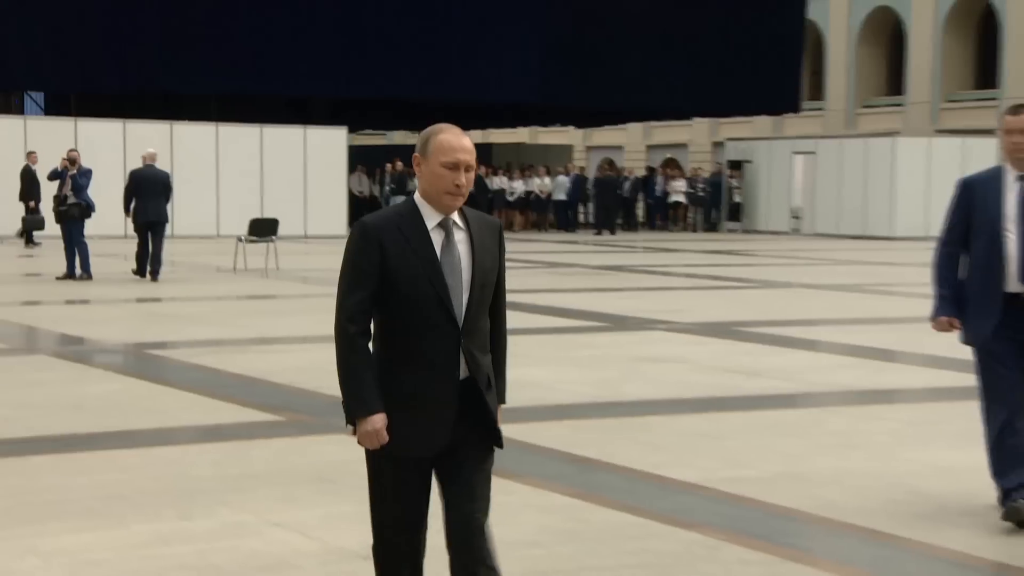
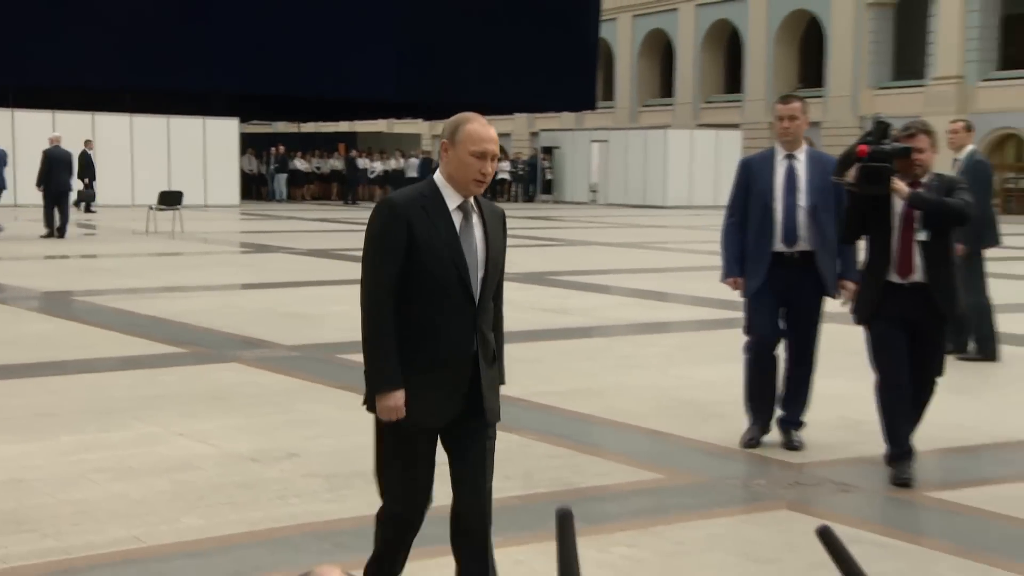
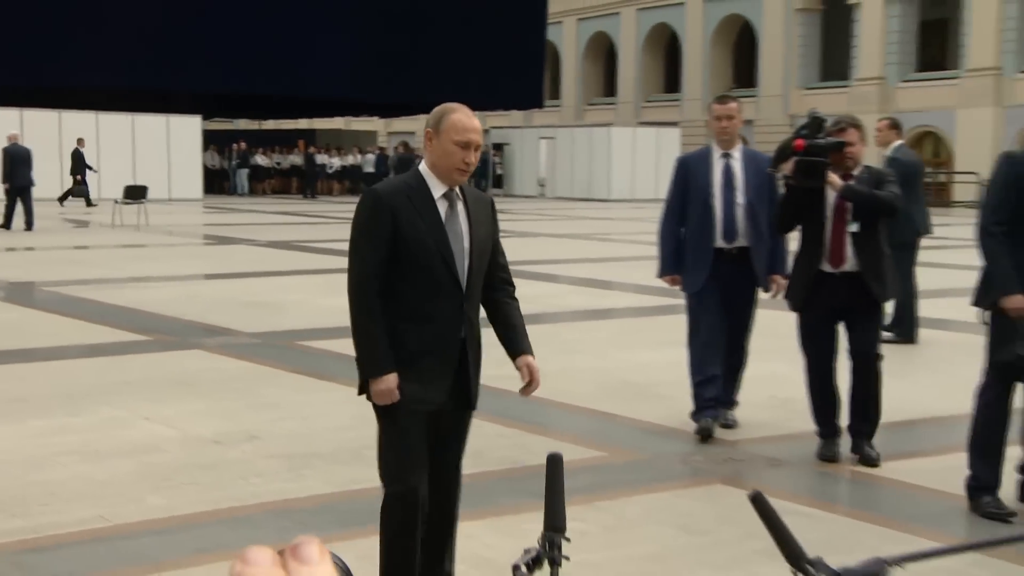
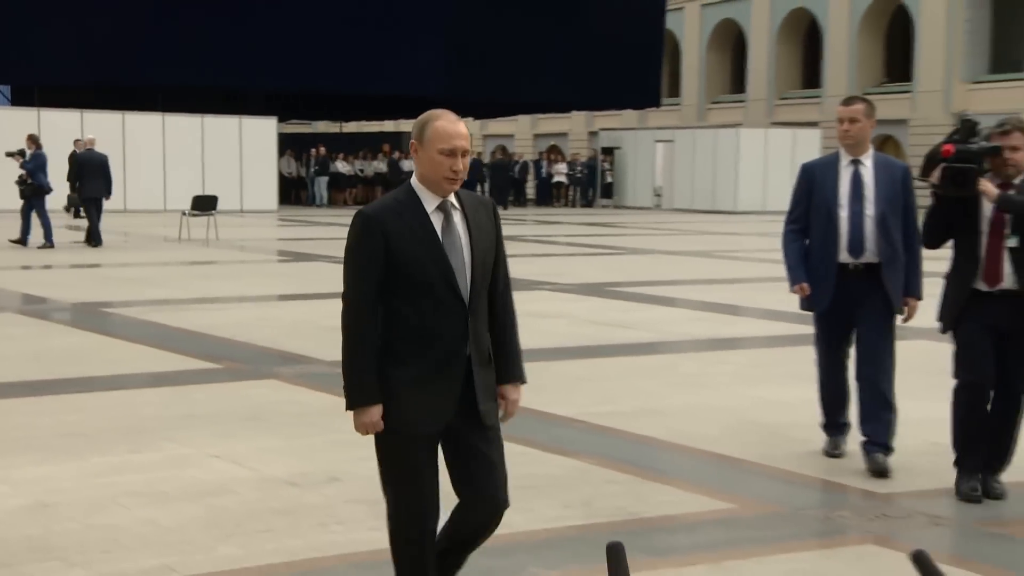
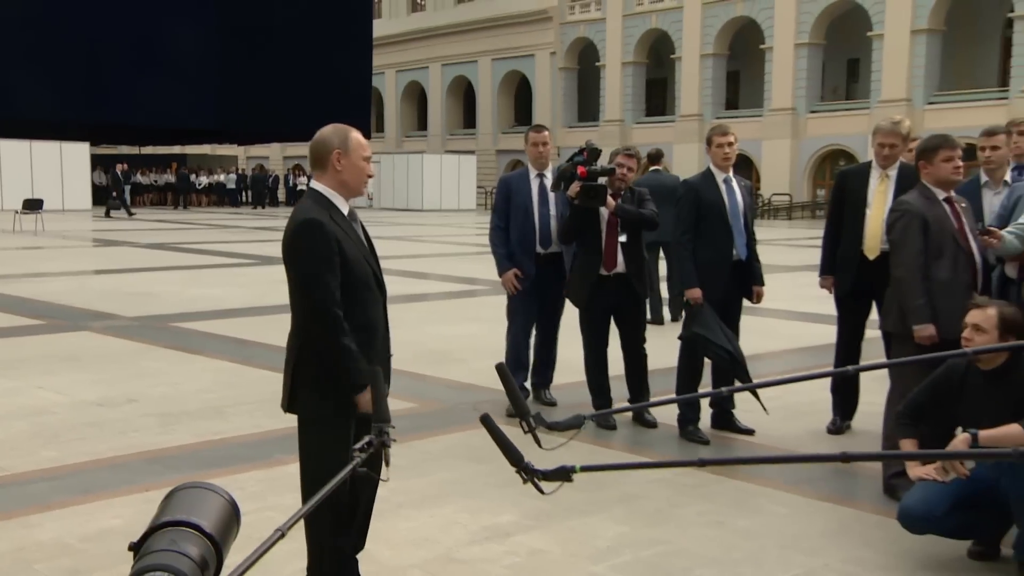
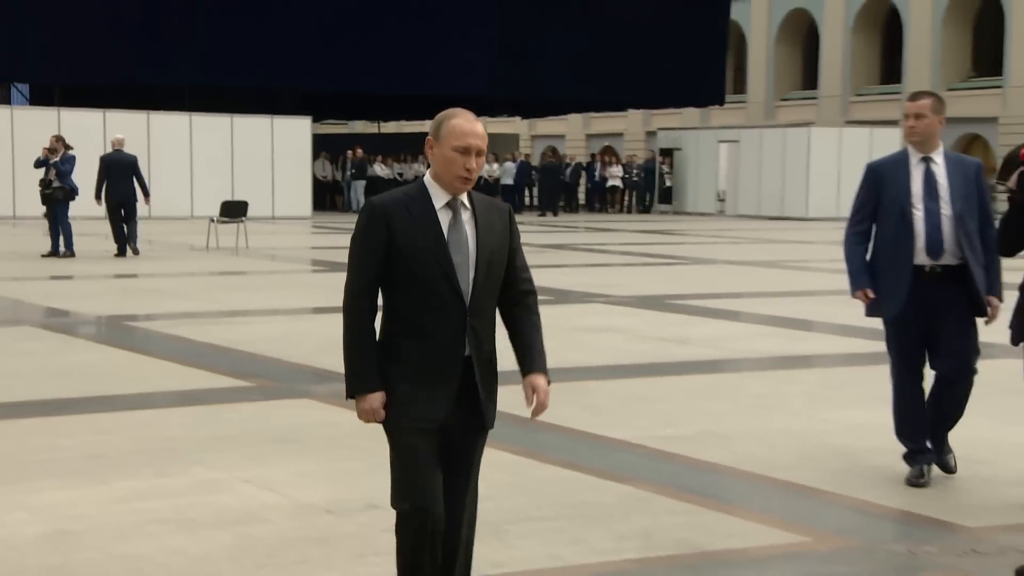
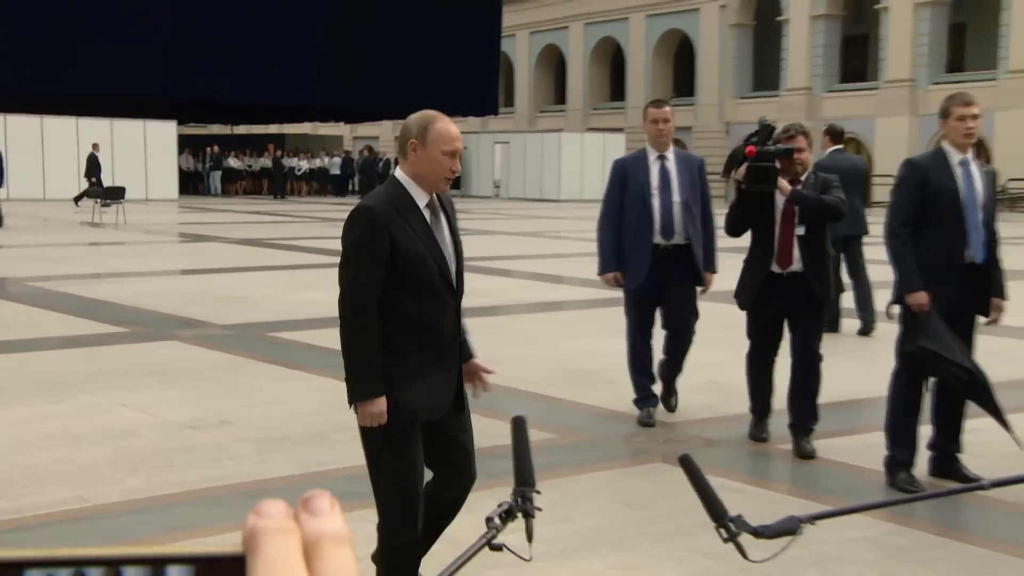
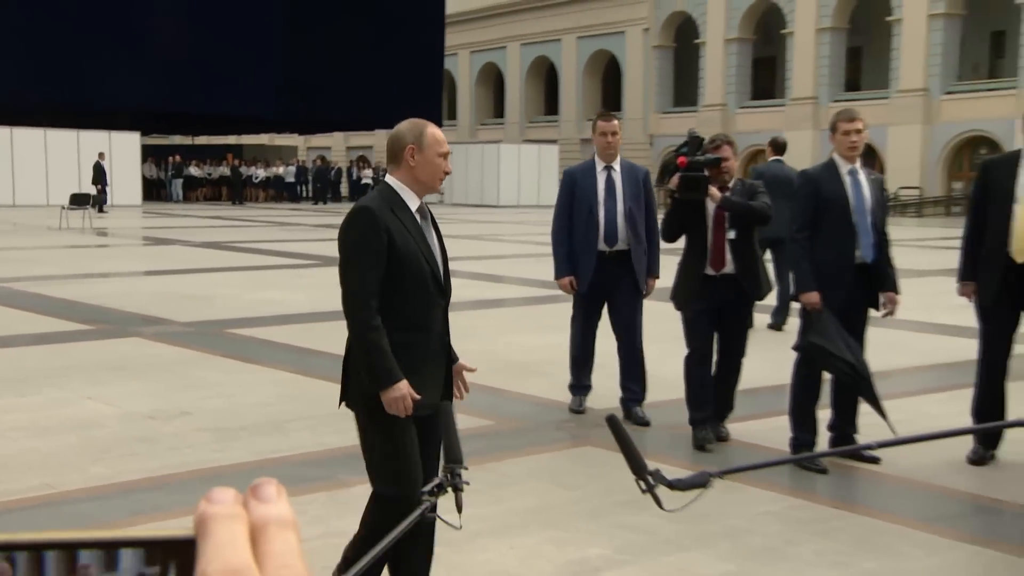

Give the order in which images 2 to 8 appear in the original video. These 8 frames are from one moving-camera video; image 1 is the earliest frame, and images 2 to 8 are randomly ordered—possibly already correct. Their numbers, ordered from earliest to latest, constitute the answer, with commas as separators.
6, 4, 2, 3, 7, 8, 5
